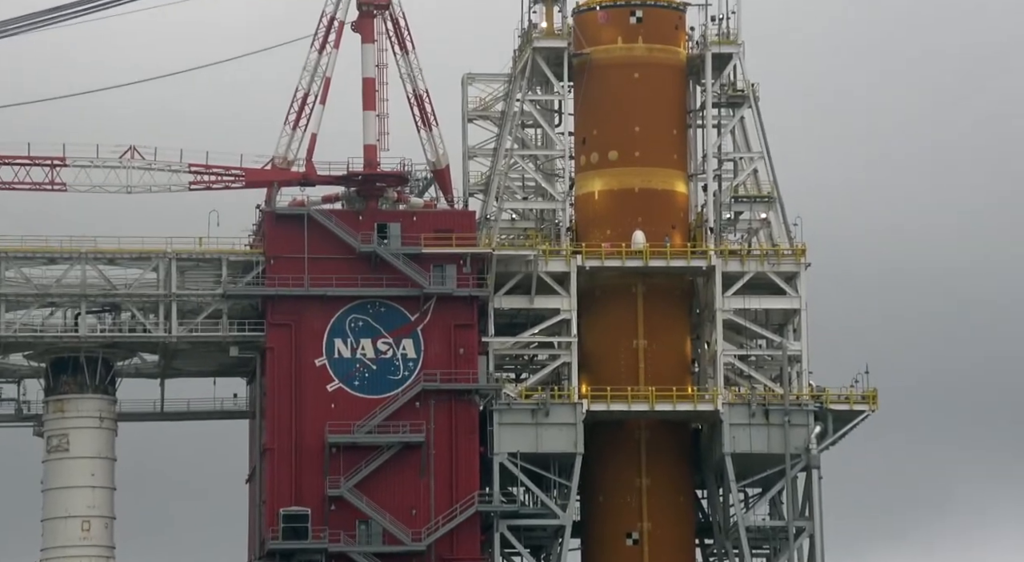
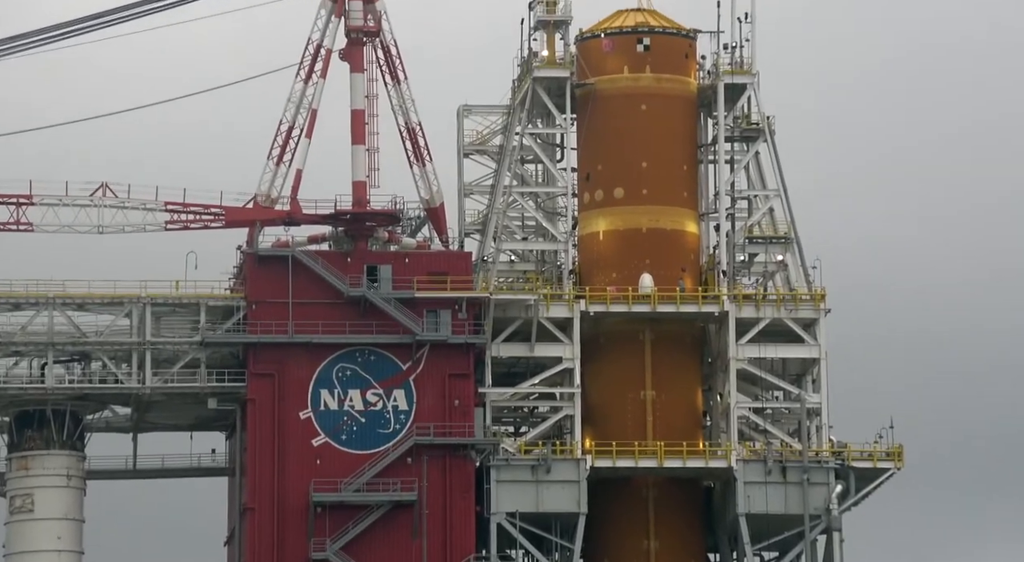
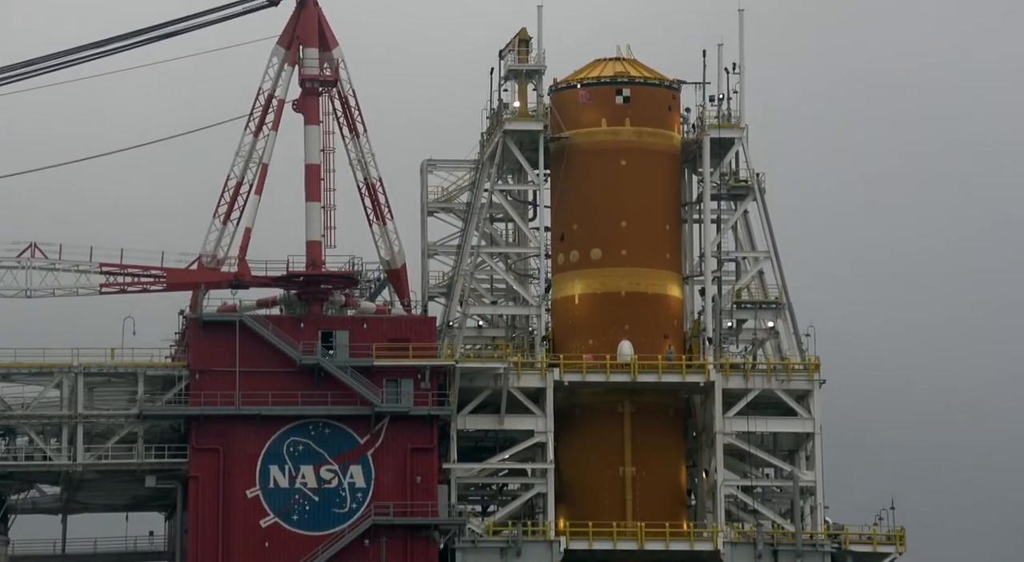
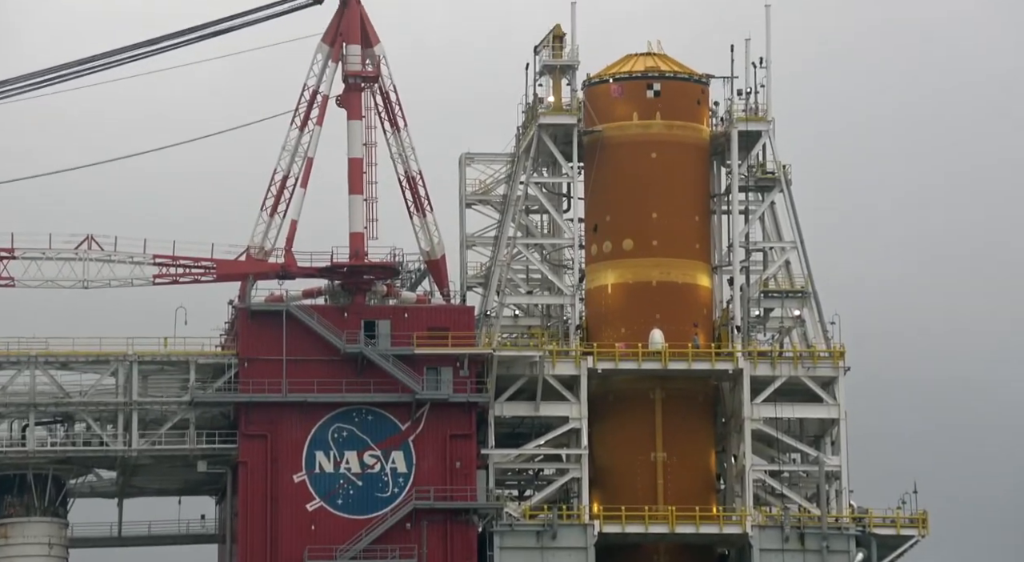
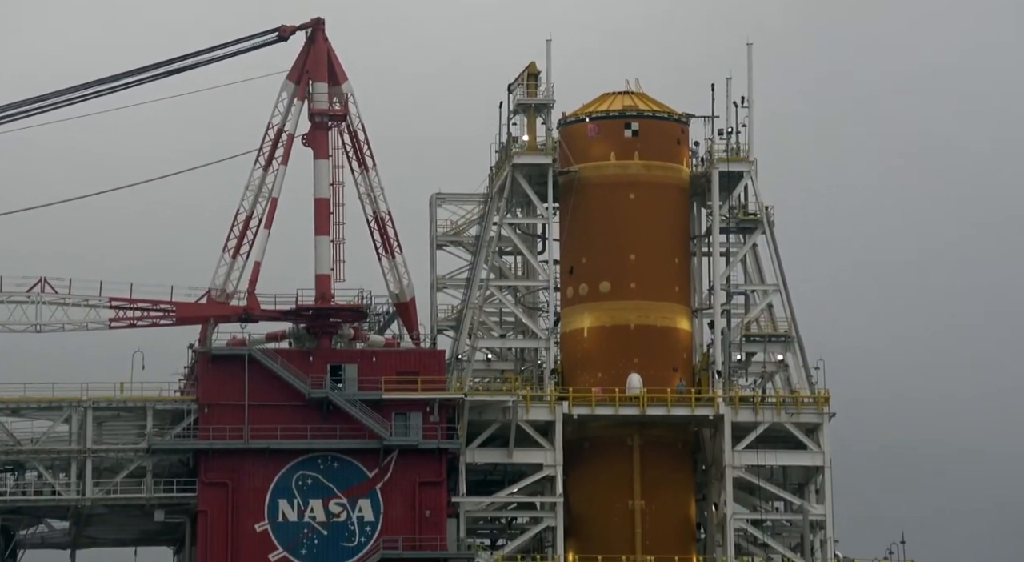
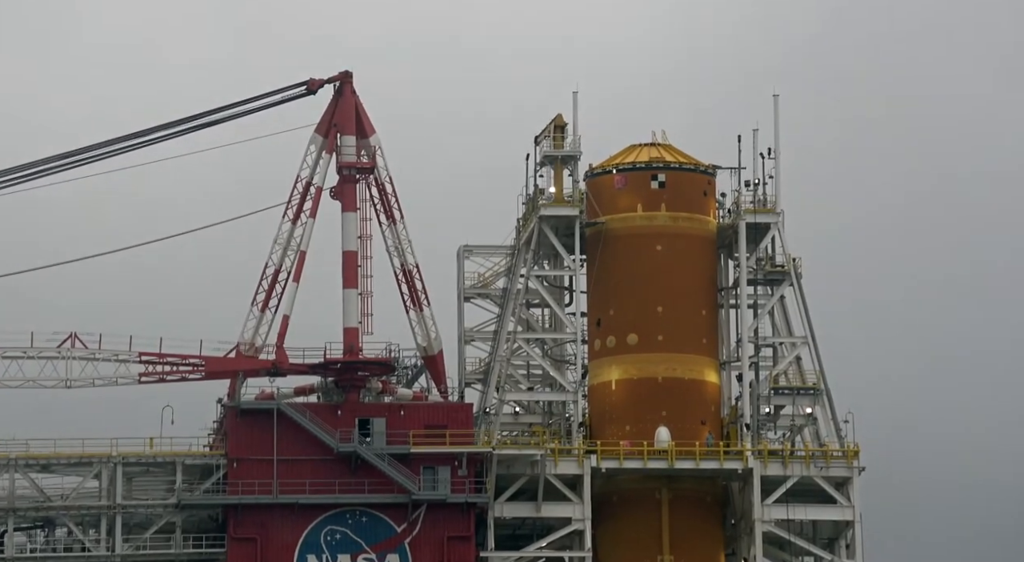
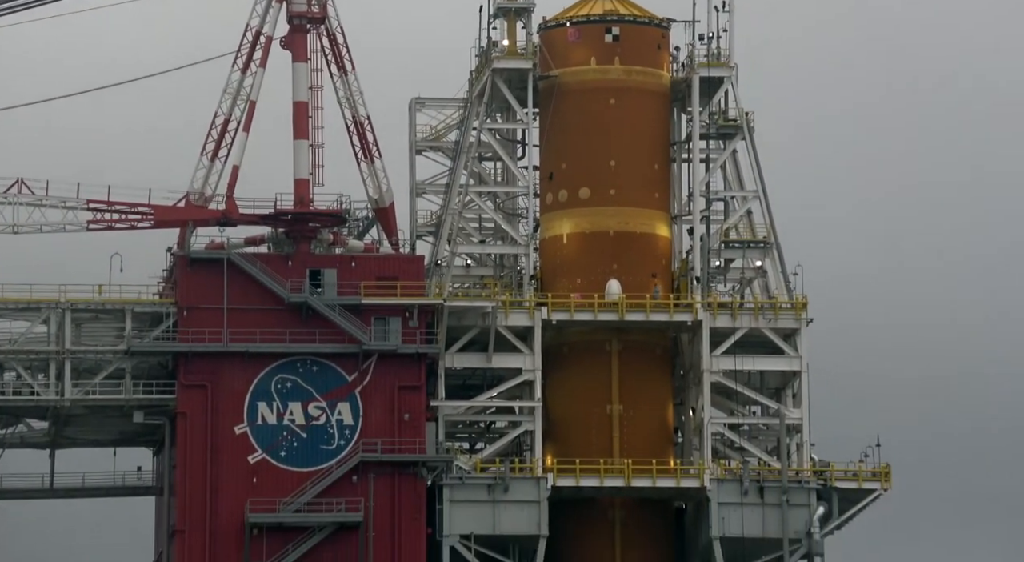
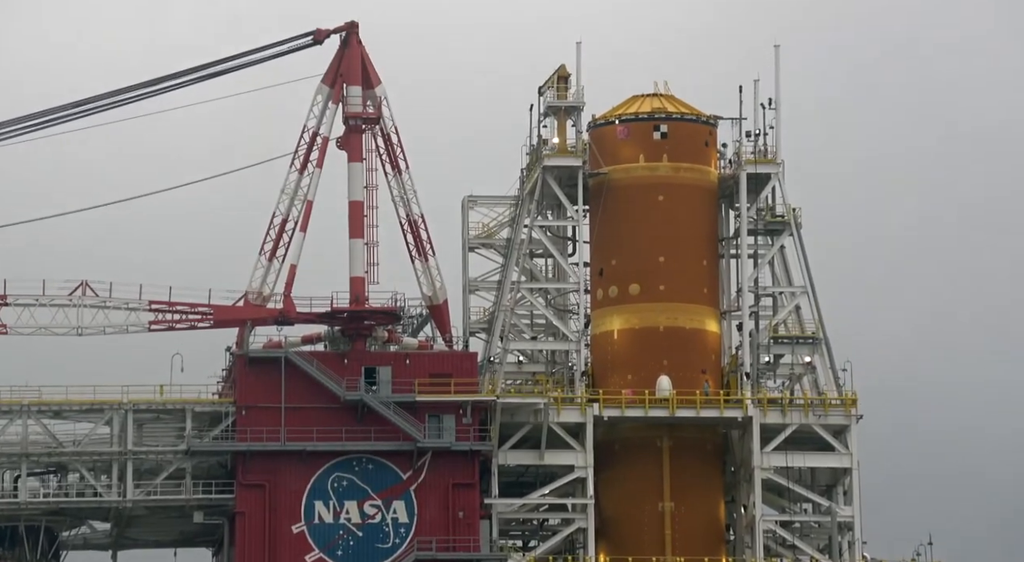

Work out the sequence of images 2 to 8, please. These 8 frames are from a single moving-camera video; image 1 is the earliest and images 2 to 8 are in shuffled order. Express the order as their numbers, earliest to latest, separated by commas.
2, 4, 8, 6, 5, 3, 7
